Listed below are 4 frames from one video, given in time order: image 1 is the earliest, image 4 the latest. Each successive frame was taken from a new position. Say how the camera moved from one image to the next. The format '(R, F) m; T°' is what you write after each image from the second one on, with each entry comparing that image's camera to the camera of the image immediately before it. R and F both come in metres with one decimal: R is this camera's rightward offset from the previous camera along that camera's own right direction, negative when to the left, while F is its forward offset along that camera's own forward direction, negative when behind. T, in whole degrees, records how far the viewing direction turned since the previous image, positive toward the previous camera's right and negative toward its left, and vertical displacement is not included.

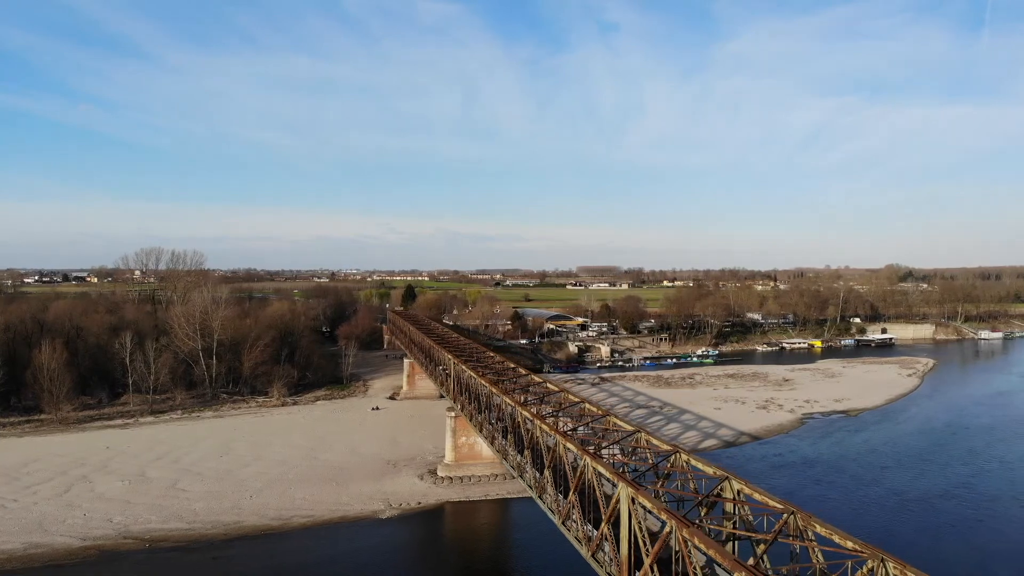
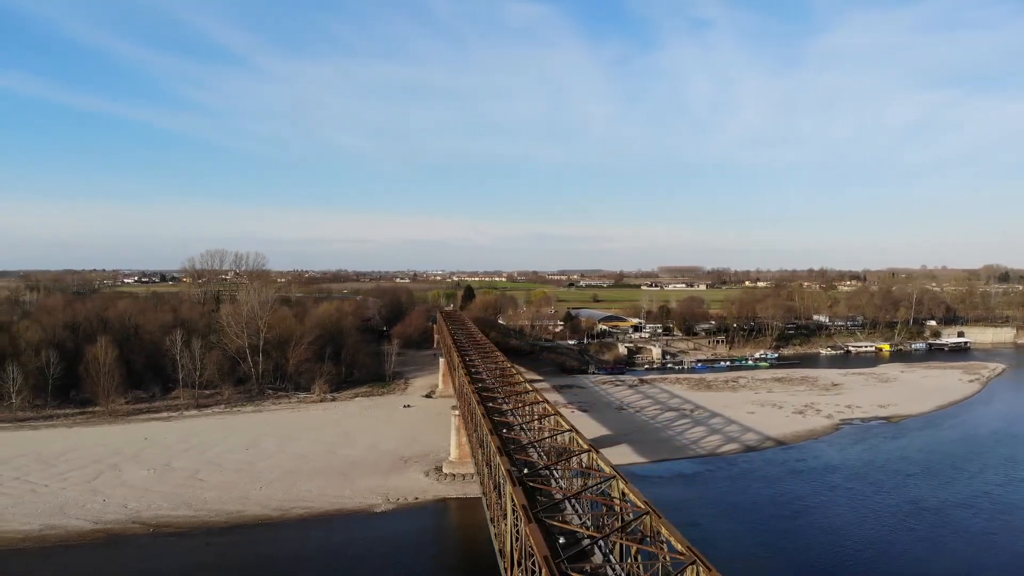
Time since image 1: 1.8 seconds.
(+1.3, +0.1) m; -4°
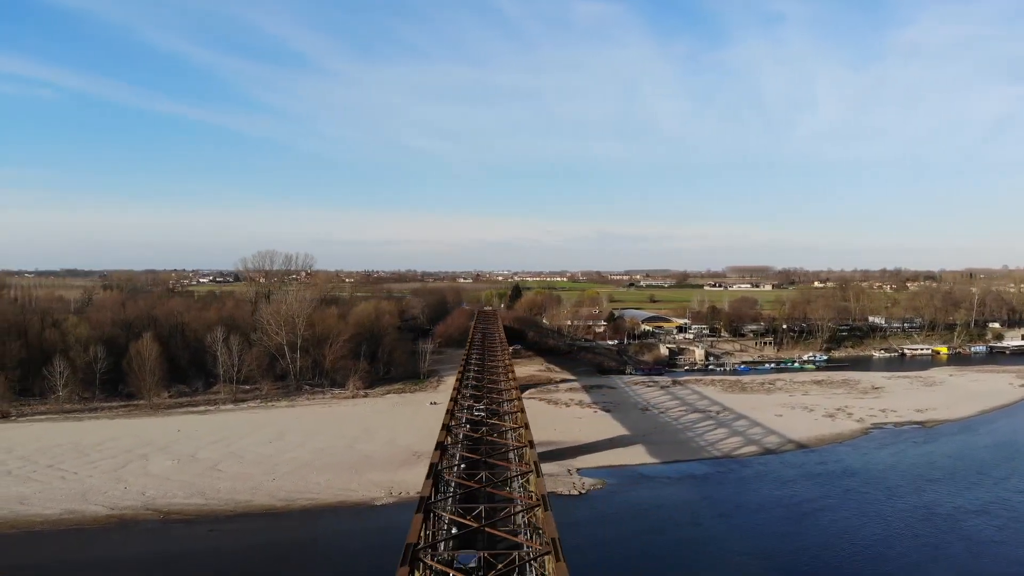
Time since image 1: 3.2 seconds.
(+1.0, -0.1) m; -4°
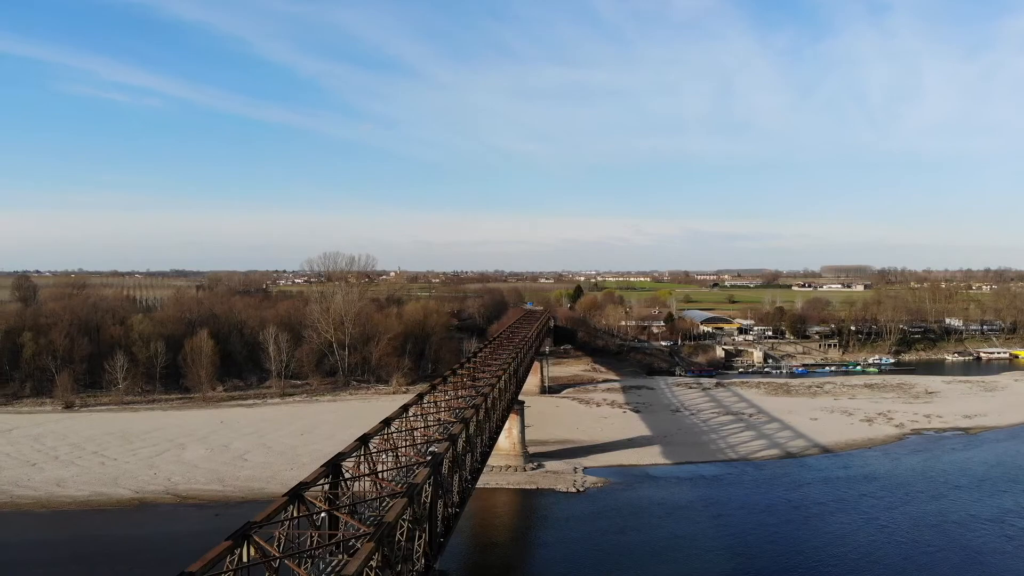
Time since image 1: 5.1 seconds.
(+1.4, -0.3) m; -5°
